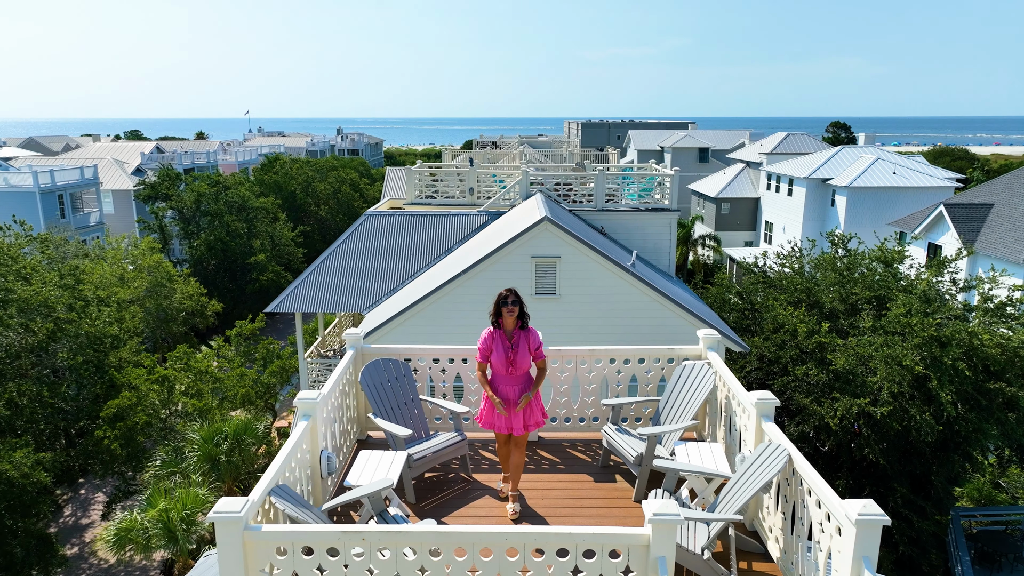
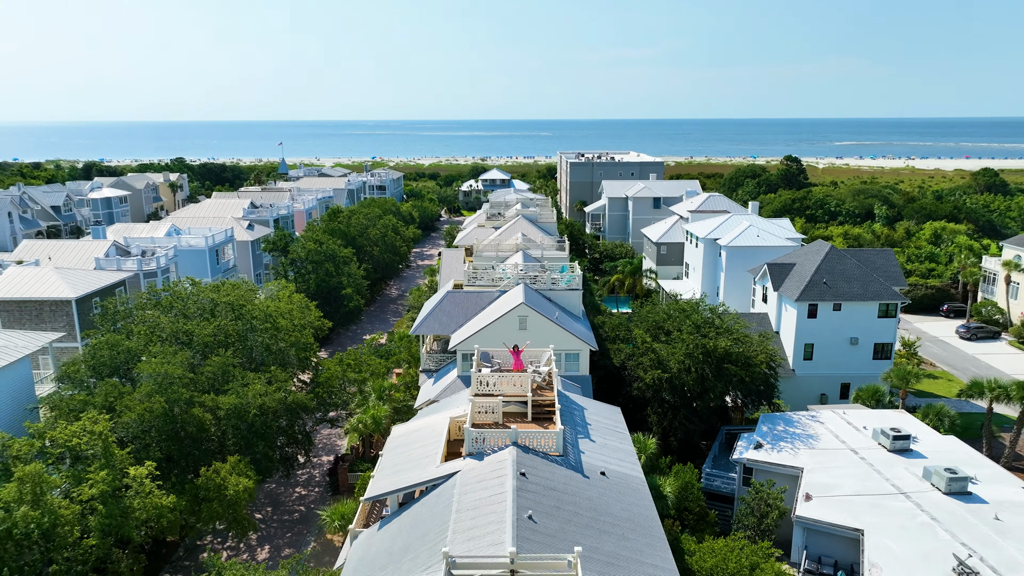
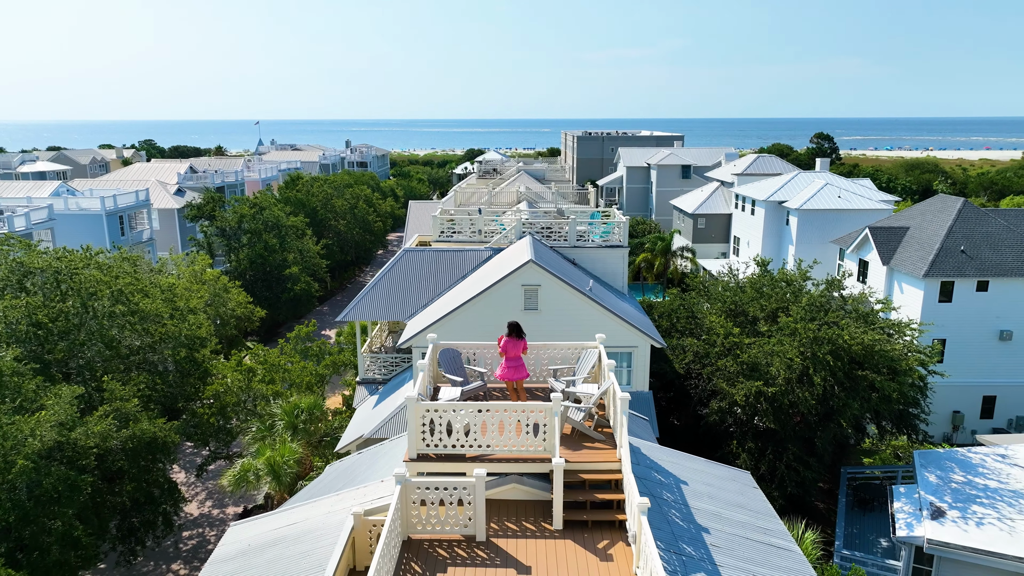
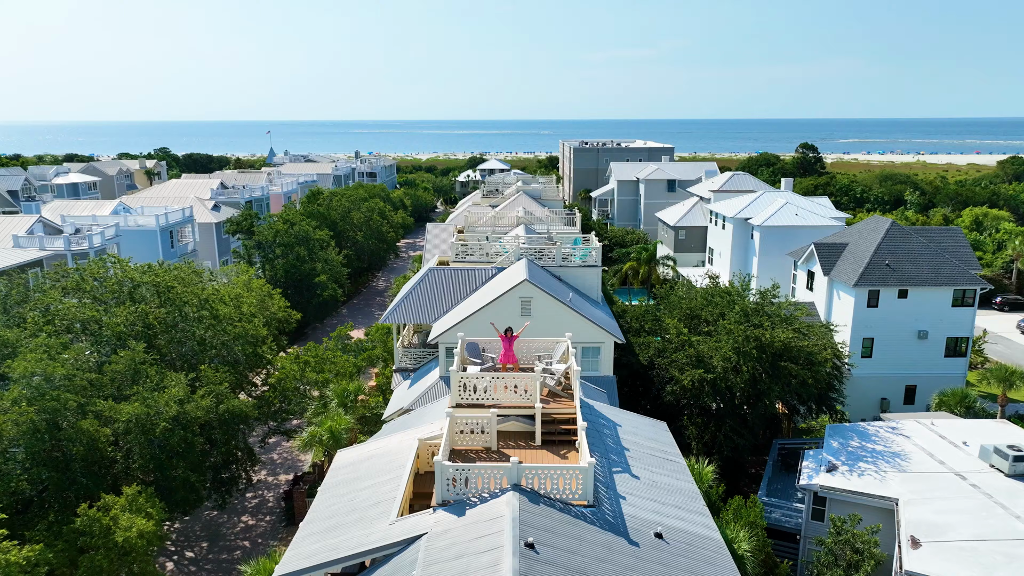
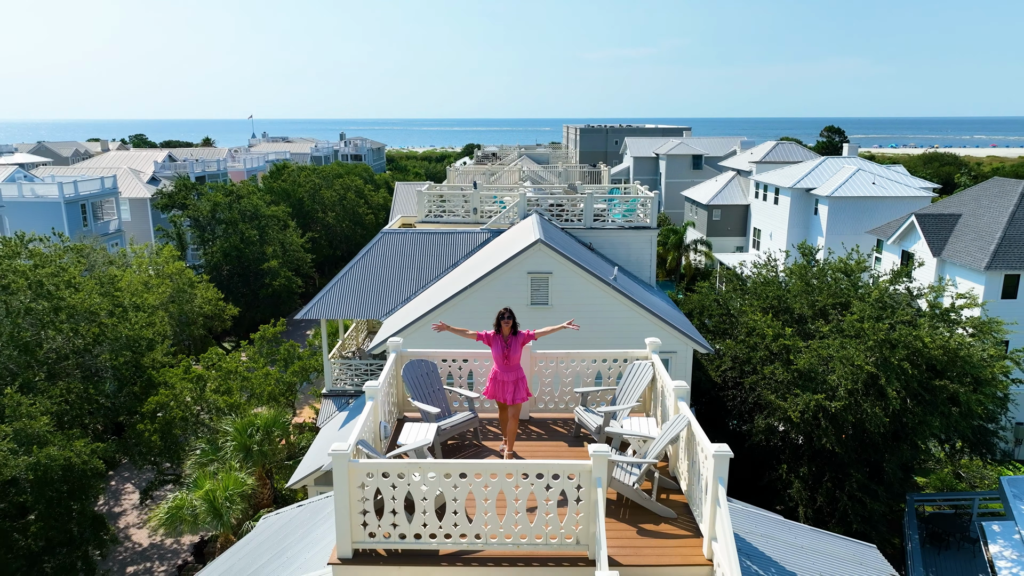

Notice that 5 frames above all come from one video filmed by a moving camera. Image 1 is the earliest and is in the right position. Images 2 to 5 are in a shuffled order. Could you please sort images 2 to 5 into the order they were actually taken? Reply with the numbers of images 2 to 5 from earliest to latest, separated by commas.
5, 3, 4, 2
